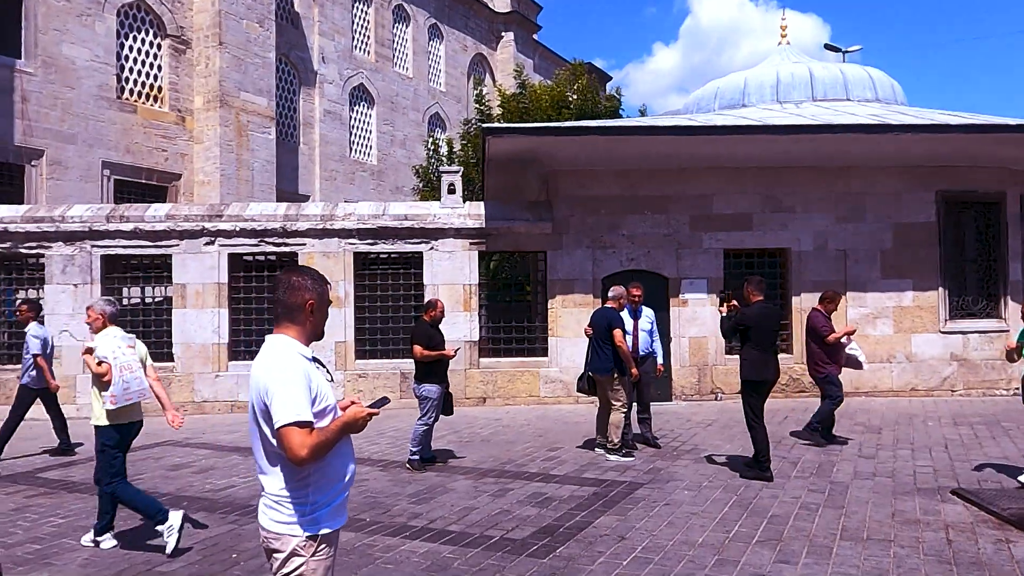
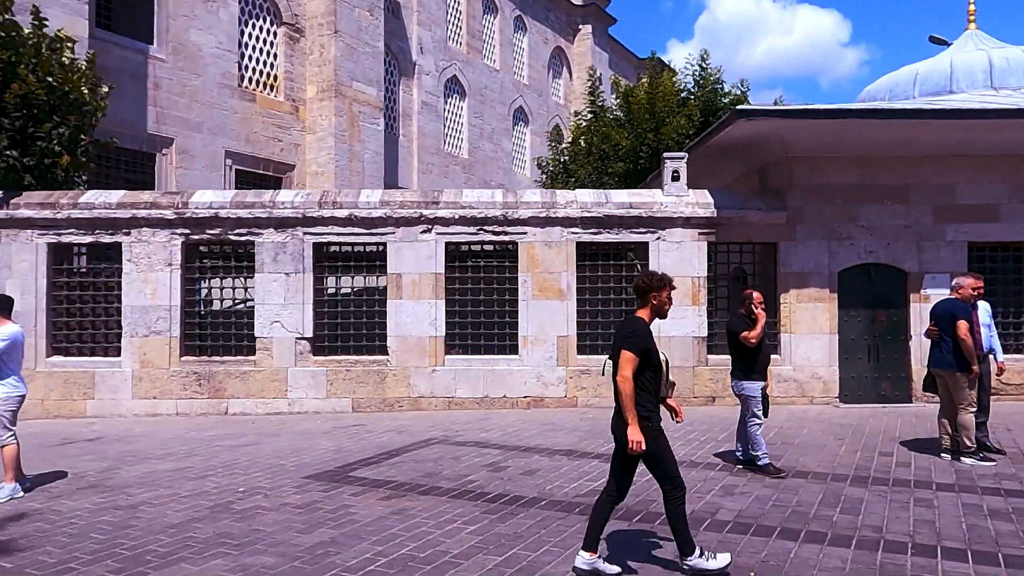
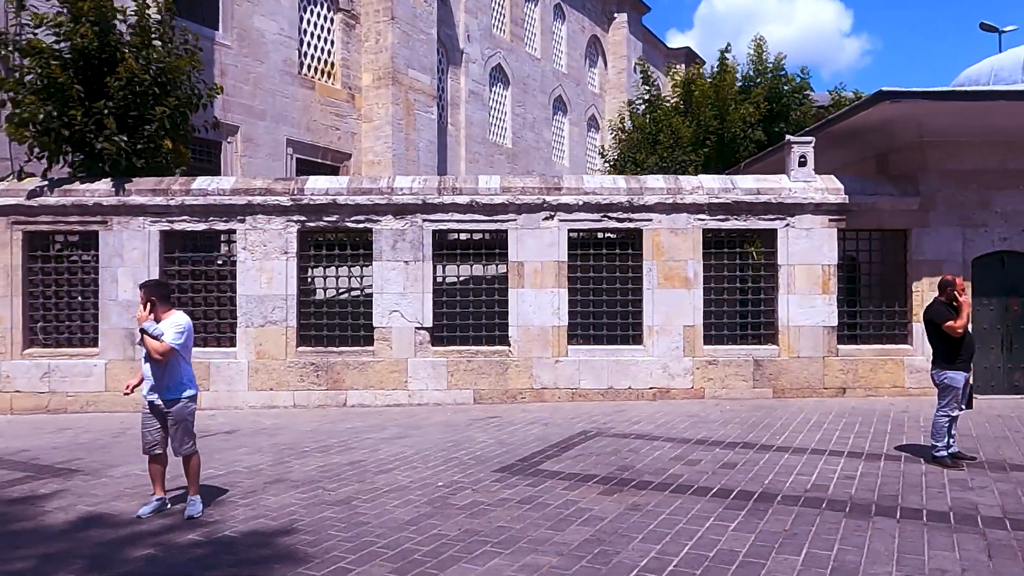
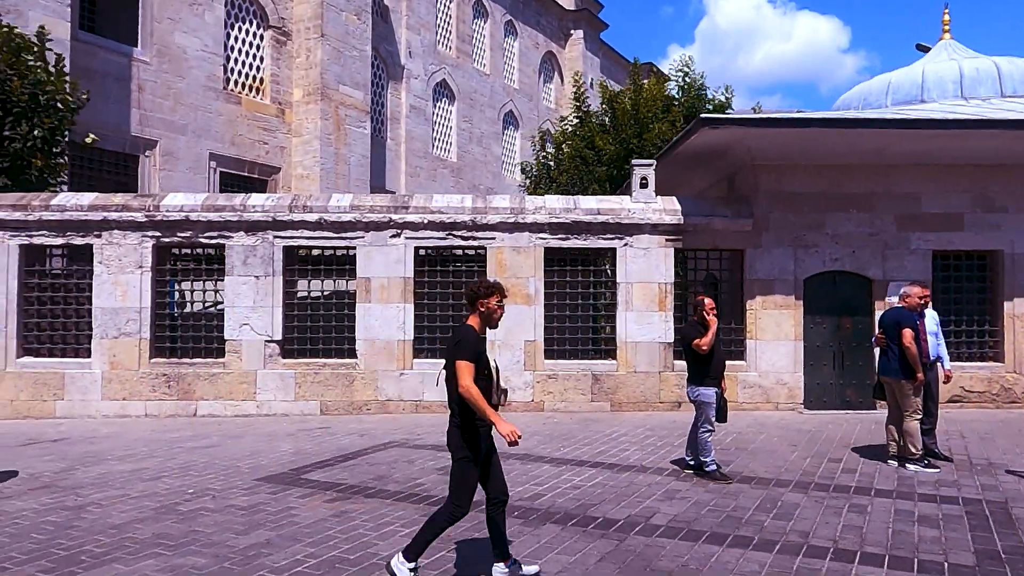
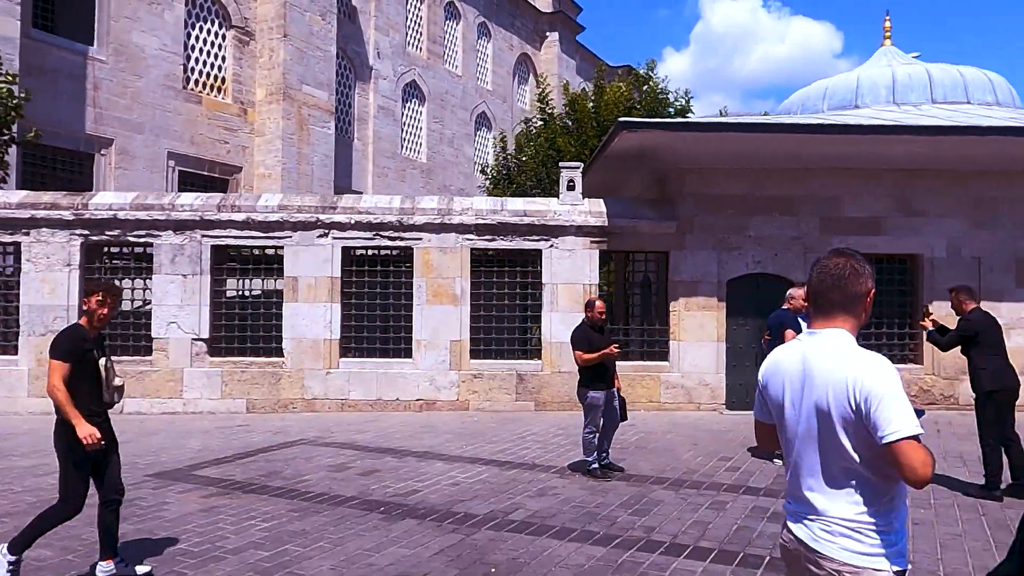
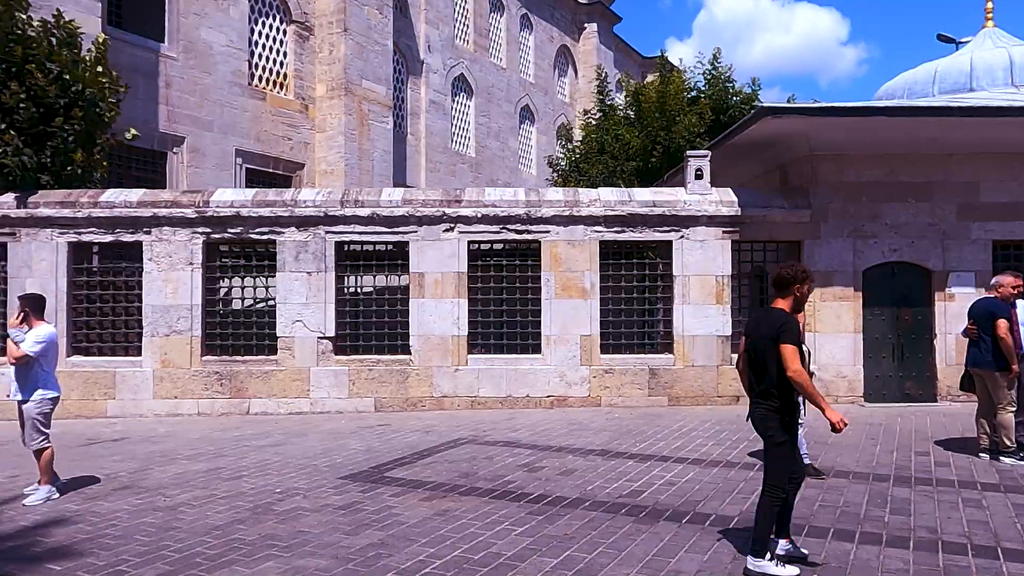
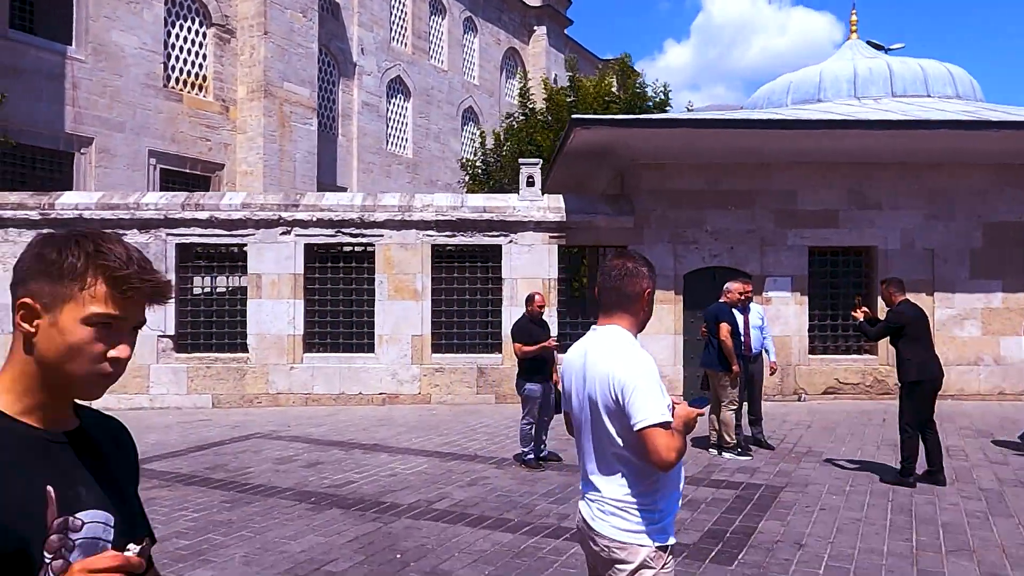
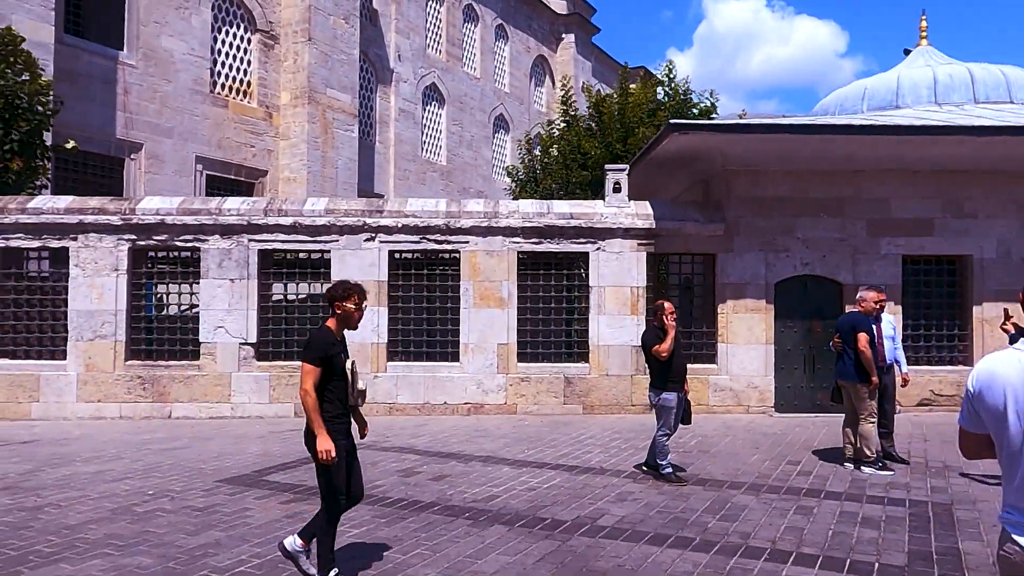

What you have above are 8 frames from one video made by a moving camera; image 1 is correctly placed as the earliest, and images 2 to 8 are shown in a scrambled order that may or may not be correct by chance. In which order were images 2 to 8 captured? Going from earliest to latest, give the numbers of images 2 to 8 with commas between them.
7, 5, 8, 4, 2, 6, 3
